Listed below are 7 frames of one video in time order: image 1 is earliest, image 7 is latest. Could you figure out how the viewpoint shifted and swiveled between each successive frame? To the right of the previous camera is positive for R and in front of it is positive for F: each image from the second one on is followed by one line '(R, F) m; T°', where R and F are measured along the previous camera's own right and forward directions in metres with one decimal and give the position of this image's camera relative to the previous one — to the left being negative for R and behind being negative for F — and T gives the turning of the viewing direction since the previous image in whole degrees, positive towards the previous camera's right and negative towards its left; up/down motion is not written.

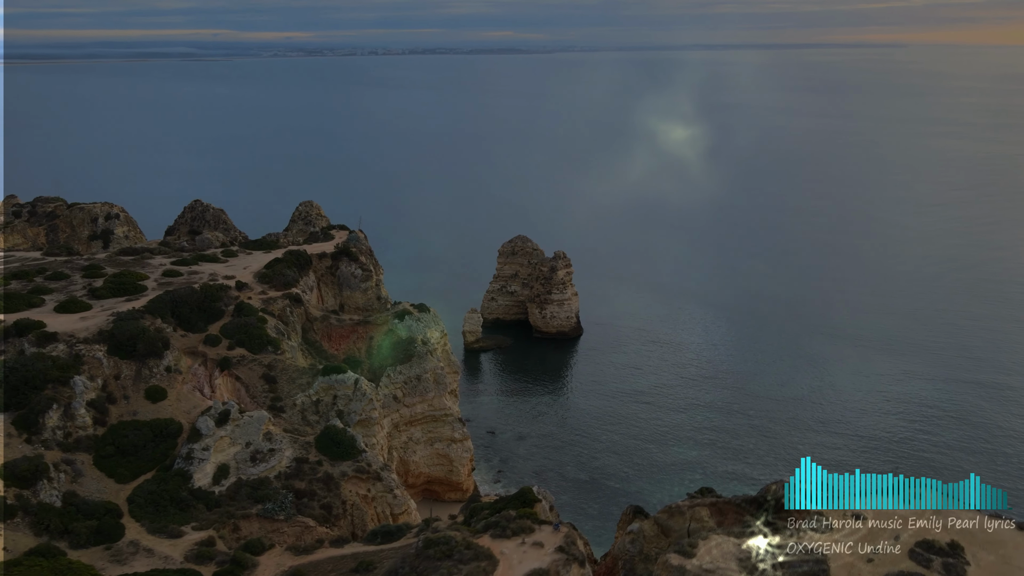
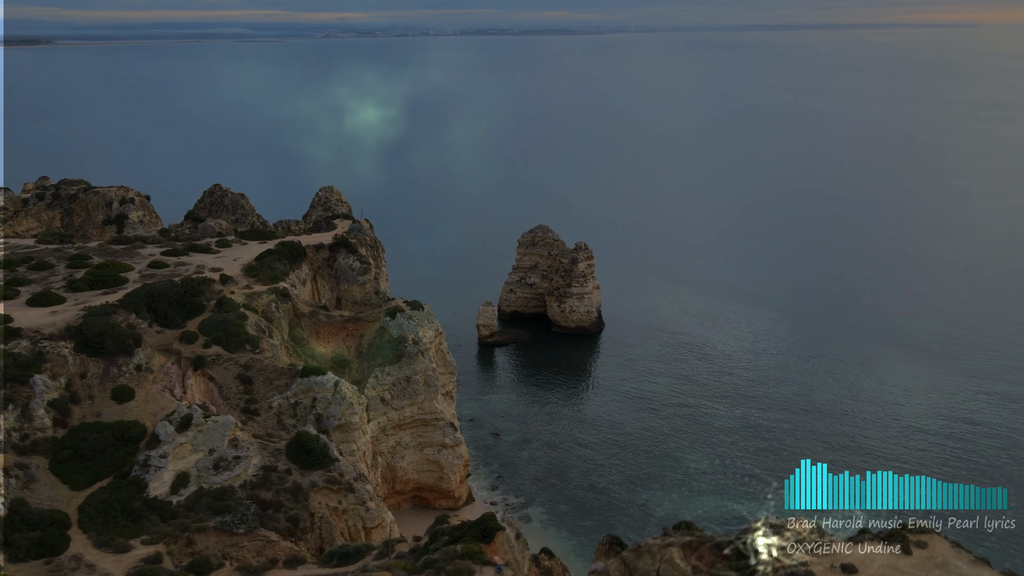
(+2.4, +2.5) m; -3°
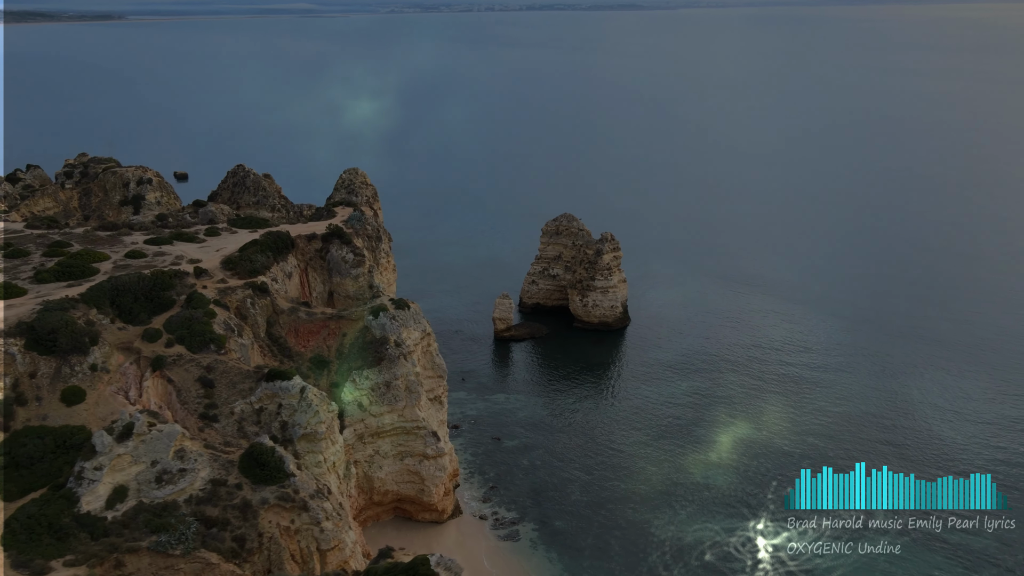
(+3.1, +3.2) m; -4°
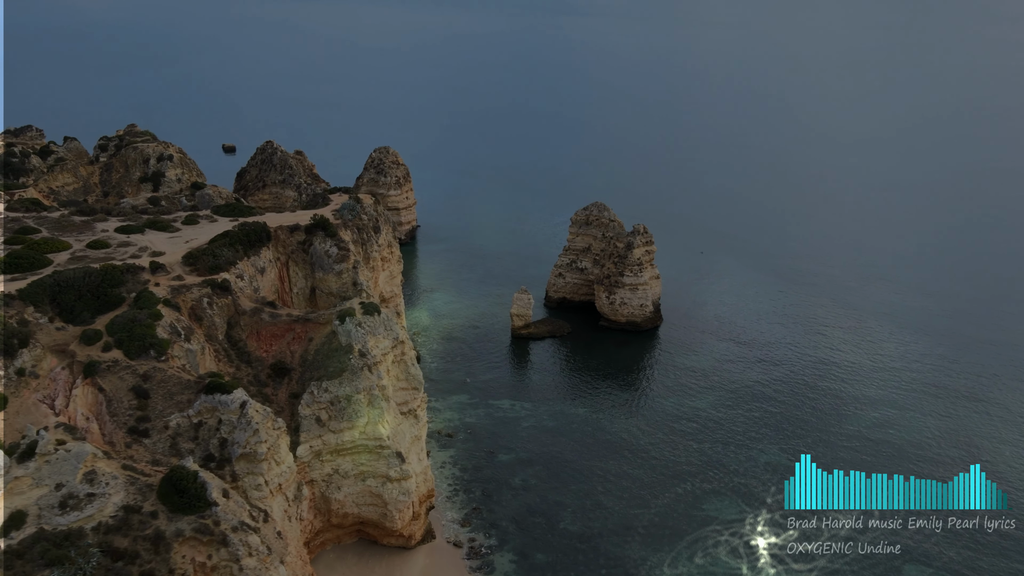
(+4.0, +4.3) m; -6°
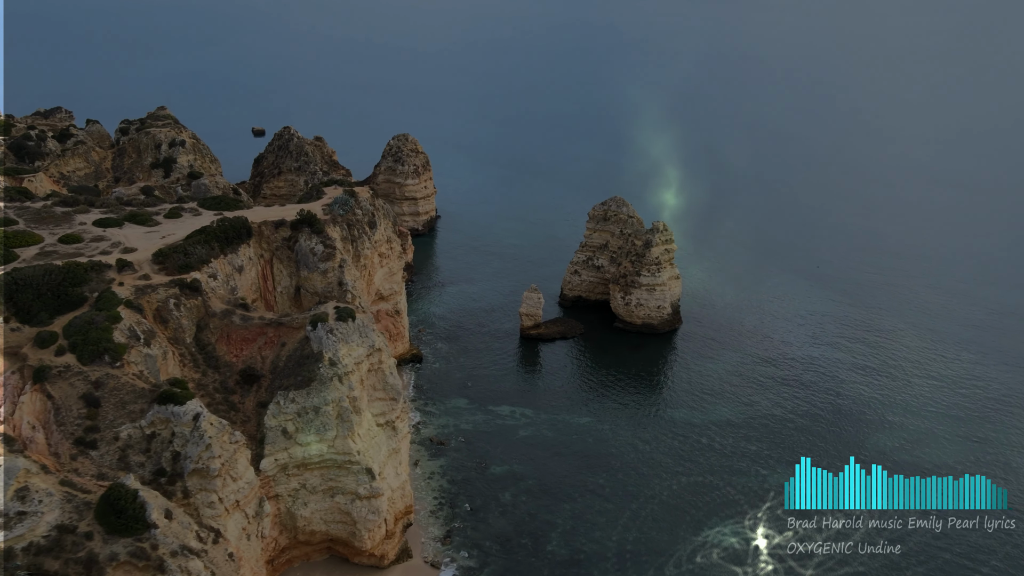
(+2.6, +2.6) m; -3°
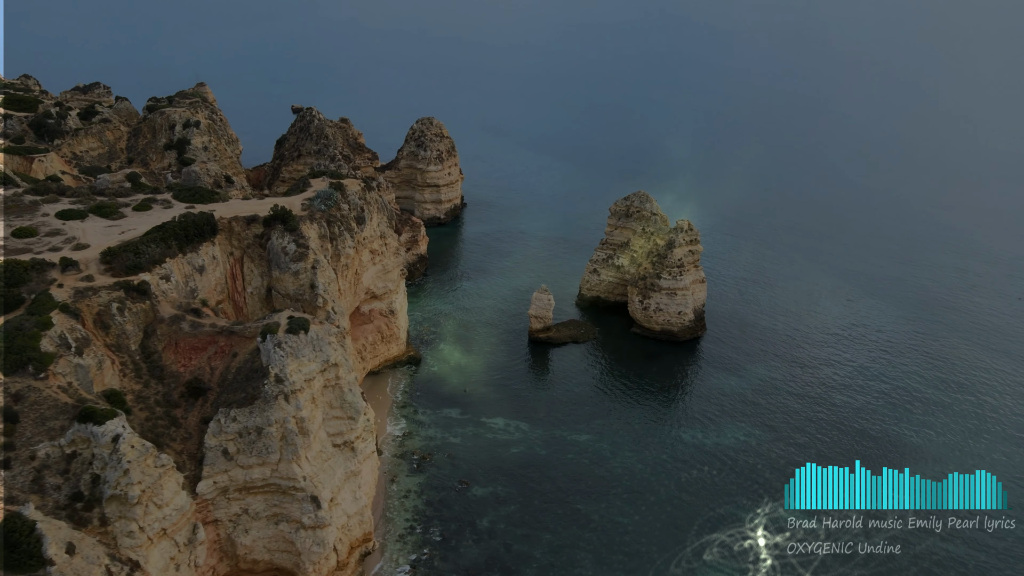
(+3.6, +3.6) m; -5°
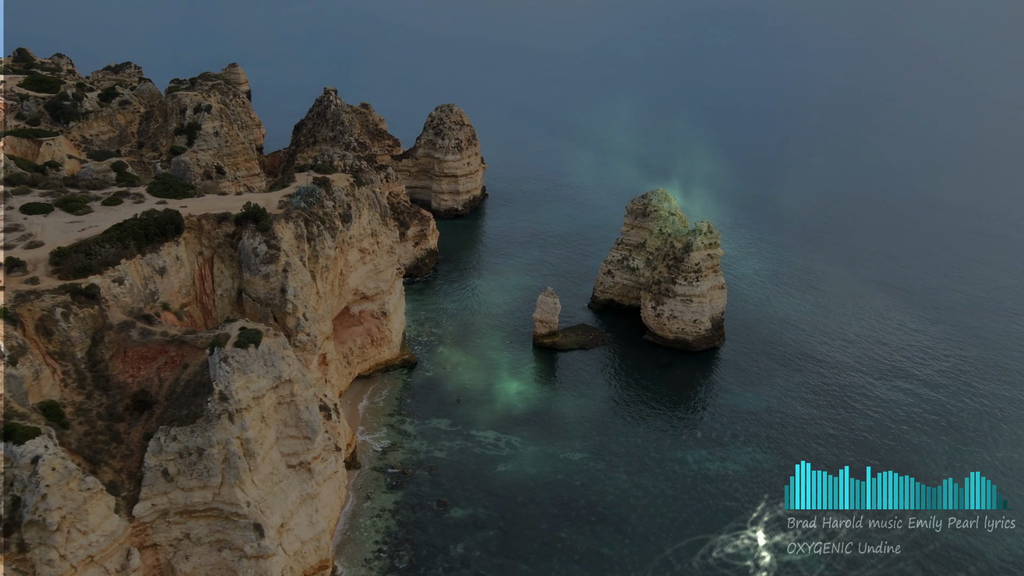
(+3.0, +3.0) m; -4°
